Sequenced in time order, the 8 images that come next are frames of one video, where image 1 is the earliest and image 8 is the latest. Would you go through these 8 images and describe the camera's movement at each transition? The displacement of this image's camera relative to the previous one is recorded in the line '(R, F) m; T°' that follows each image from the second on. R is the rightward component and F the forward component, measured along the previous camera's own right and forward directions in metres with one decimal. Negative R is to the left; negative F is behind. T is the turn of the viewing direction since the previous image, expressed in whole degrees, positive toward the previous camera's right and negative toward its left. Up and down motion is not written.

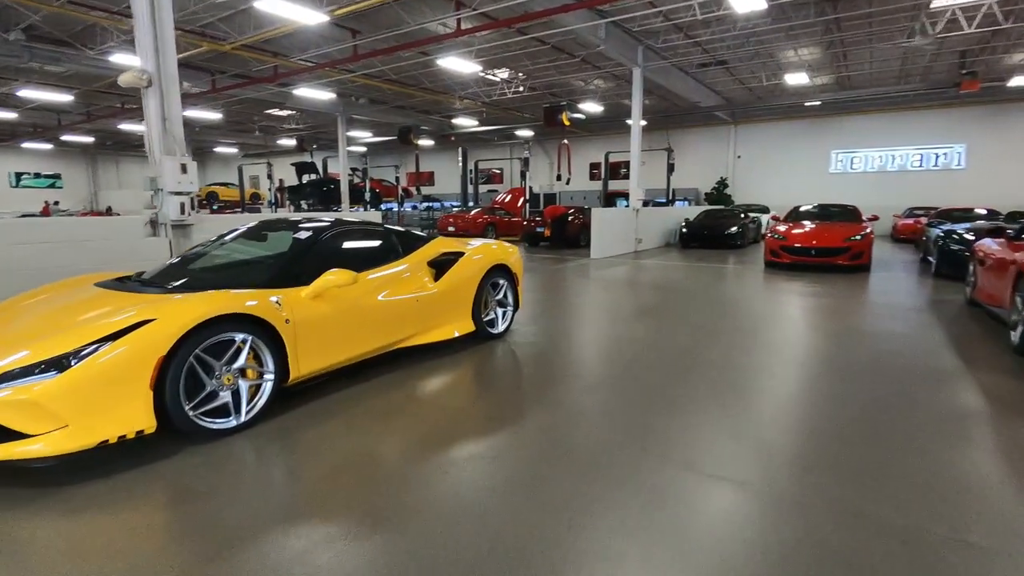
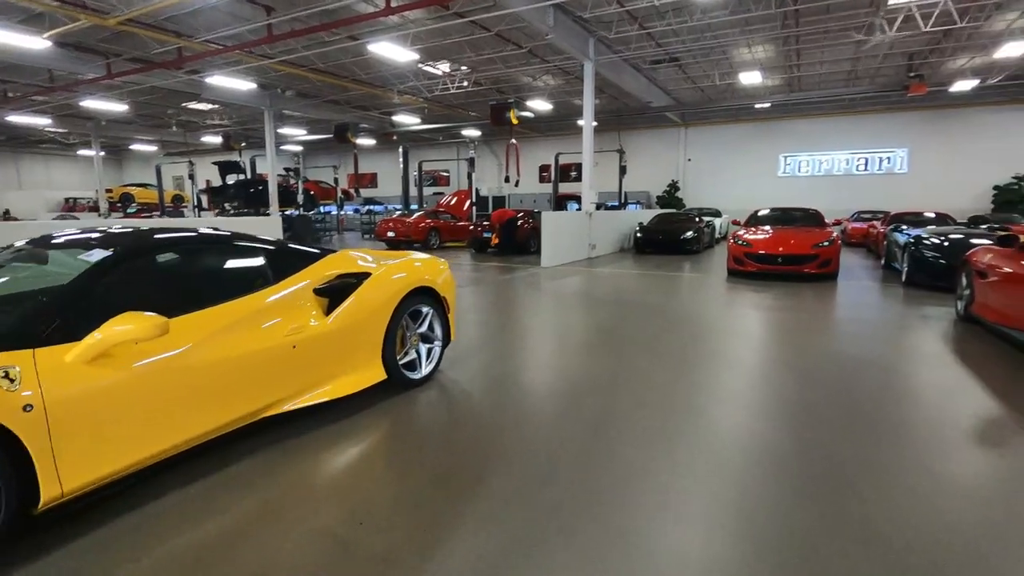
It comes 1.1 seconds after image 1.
(+0.1, +0.9) m; +5°
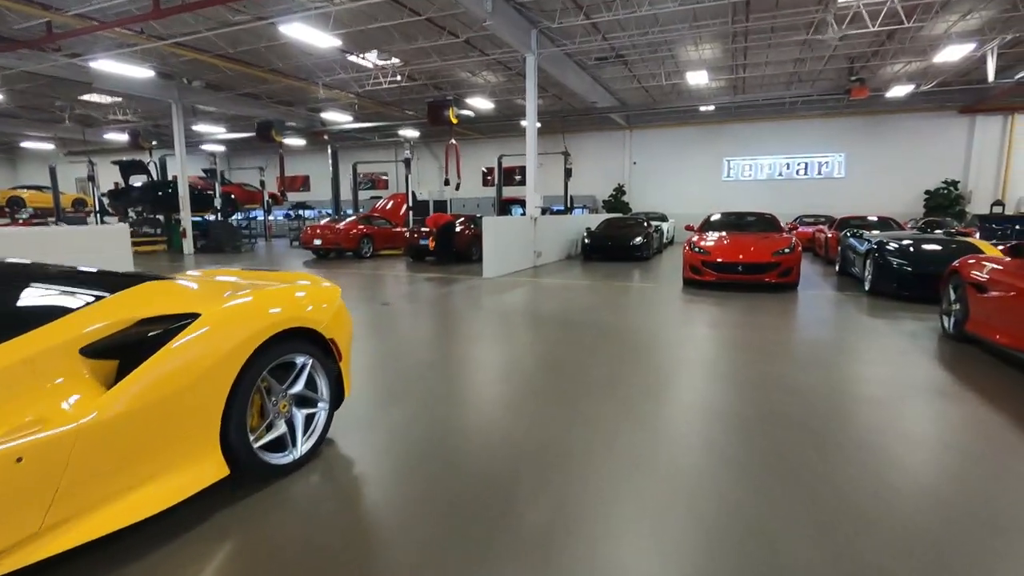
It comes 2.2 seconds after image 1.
(+0.1, +0.8) m; +6°
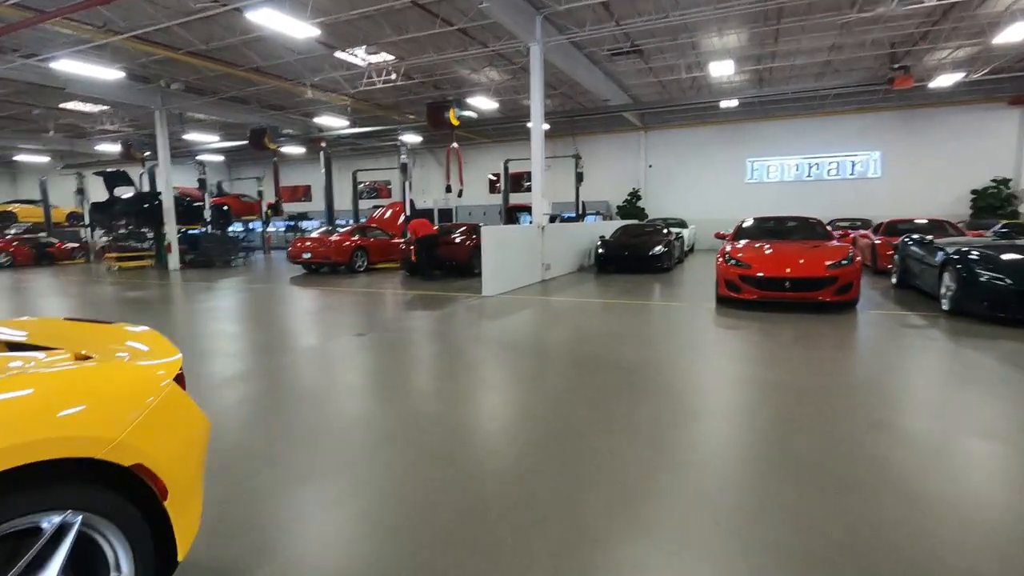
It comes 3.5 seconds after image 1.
(+0.1, +1.0) m; -1°
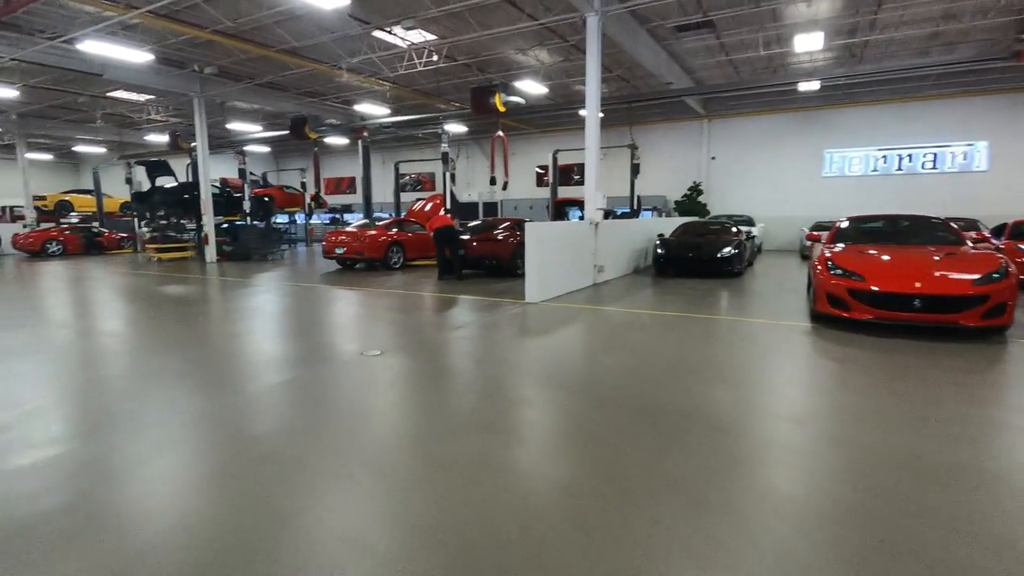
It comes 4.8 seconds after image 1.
(0.0, +0.9) m; -5°
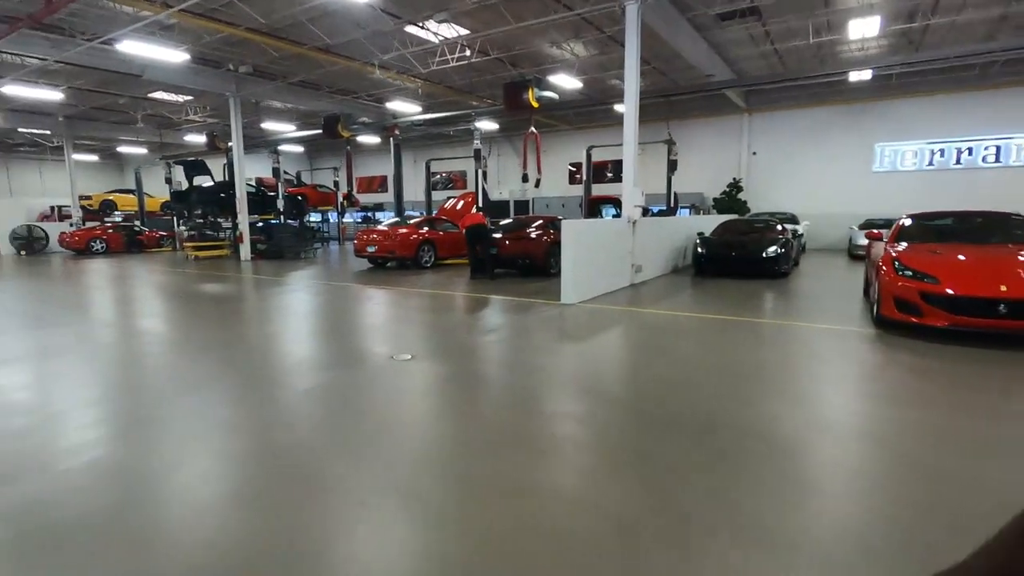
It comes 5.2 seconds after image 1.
(-0.1, +0.2) m; -3°
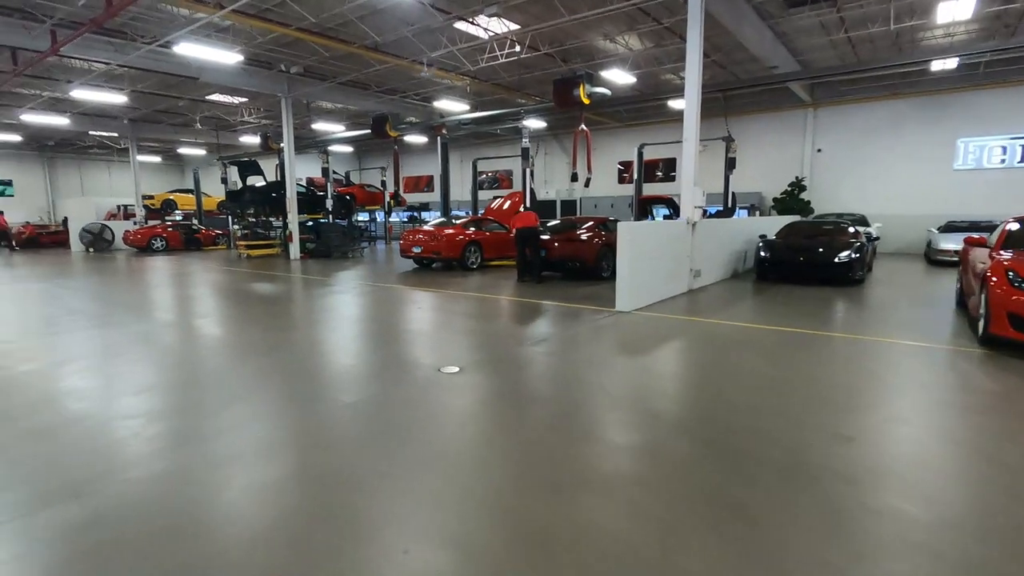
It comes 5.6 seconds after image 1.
(-0.1, +0.3) m; -5°
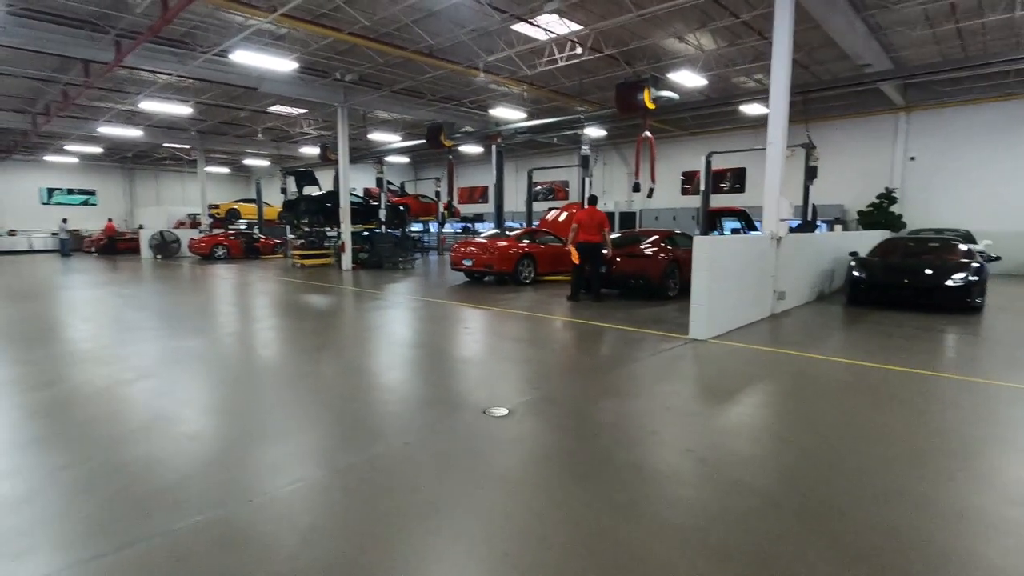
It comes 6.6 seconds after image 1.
(-0.1, +0.6) m; -6°
